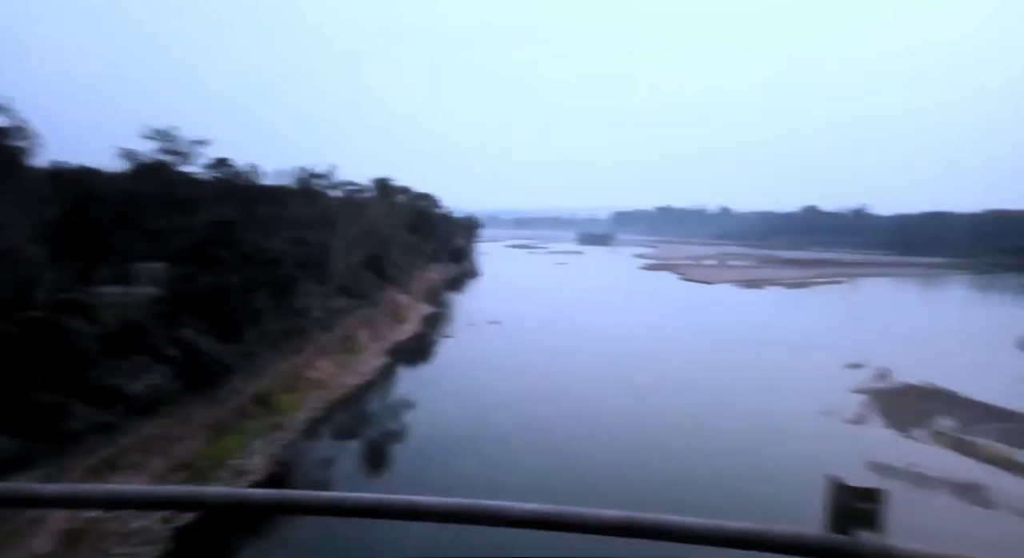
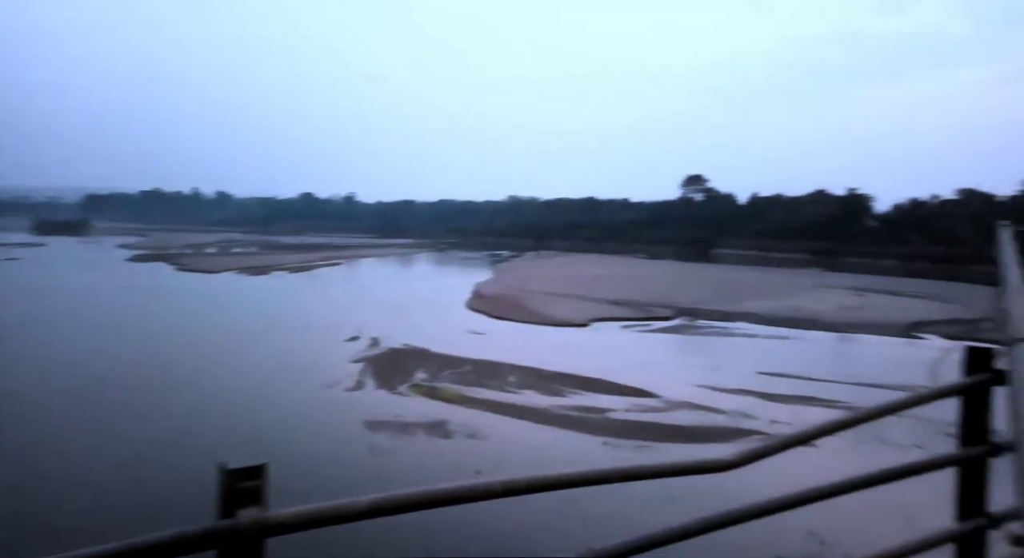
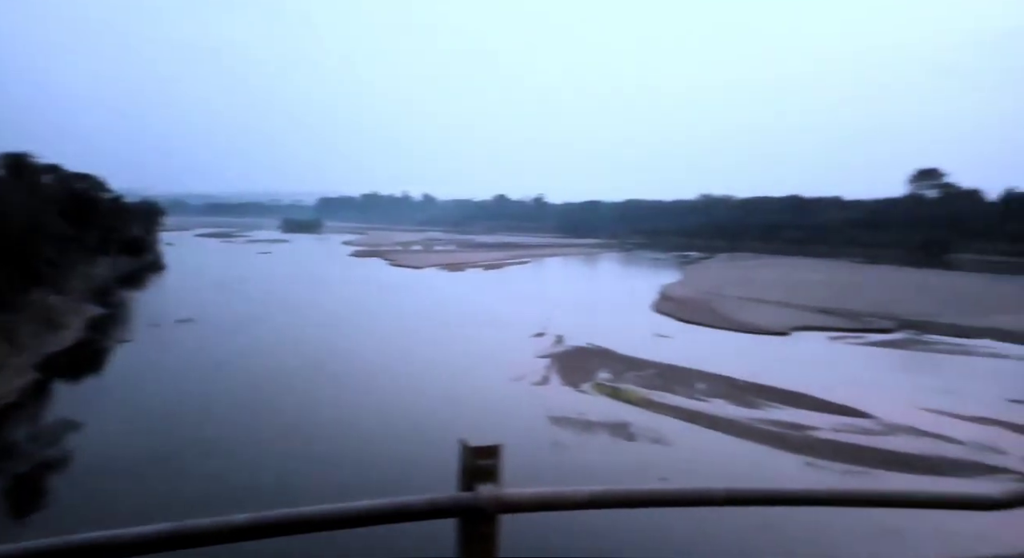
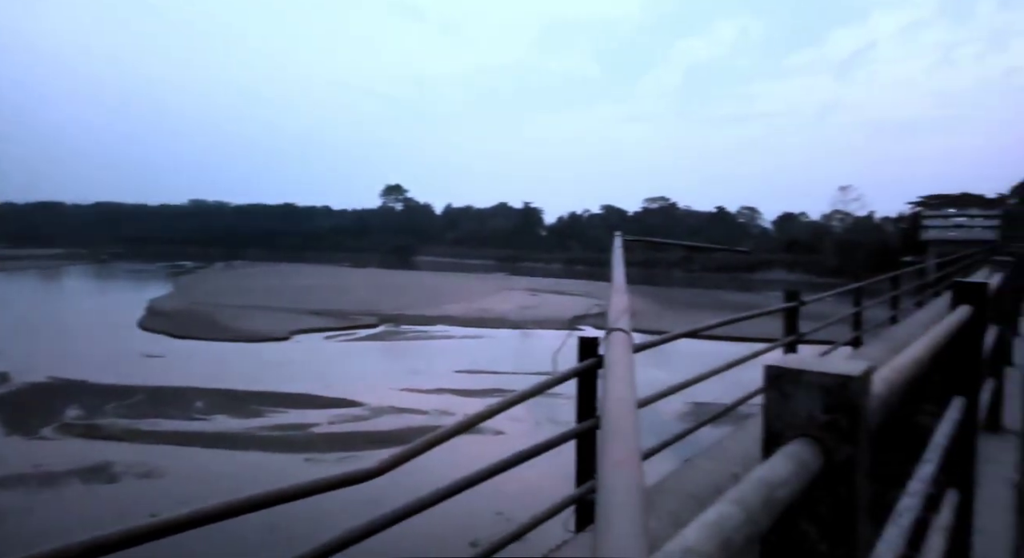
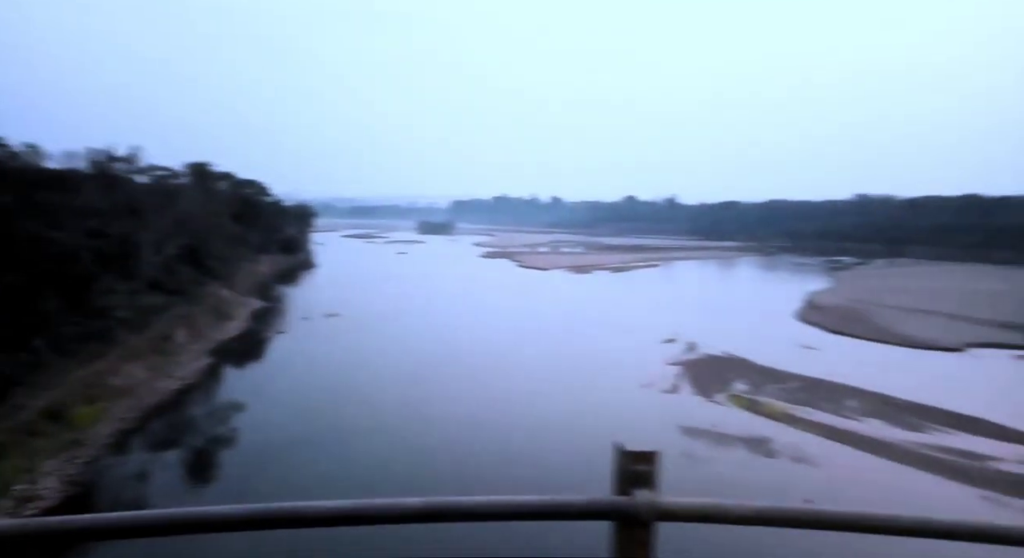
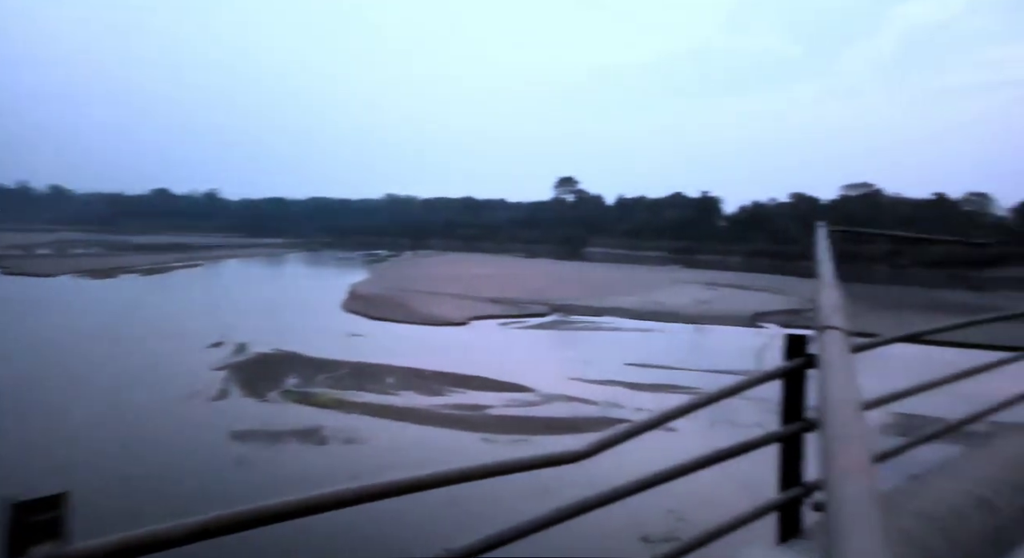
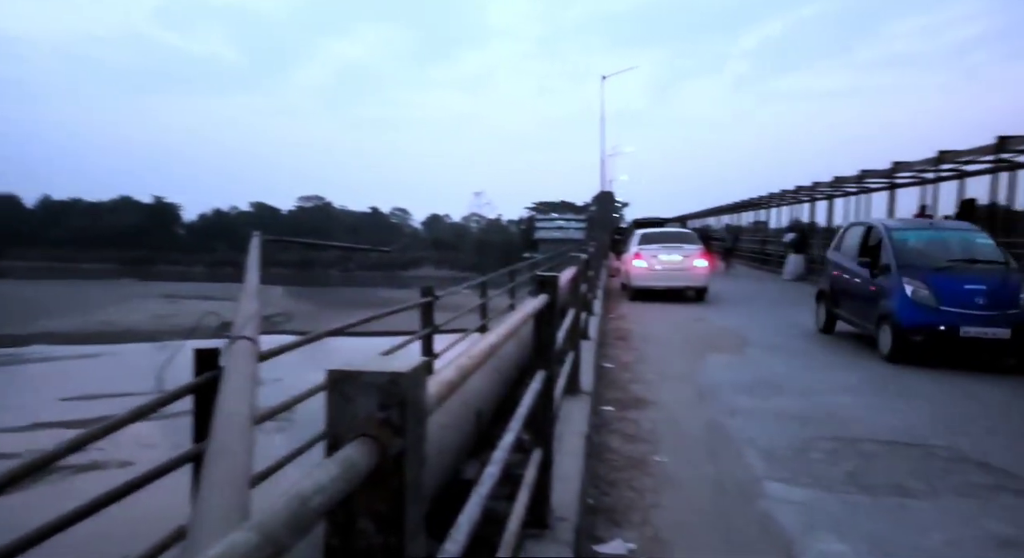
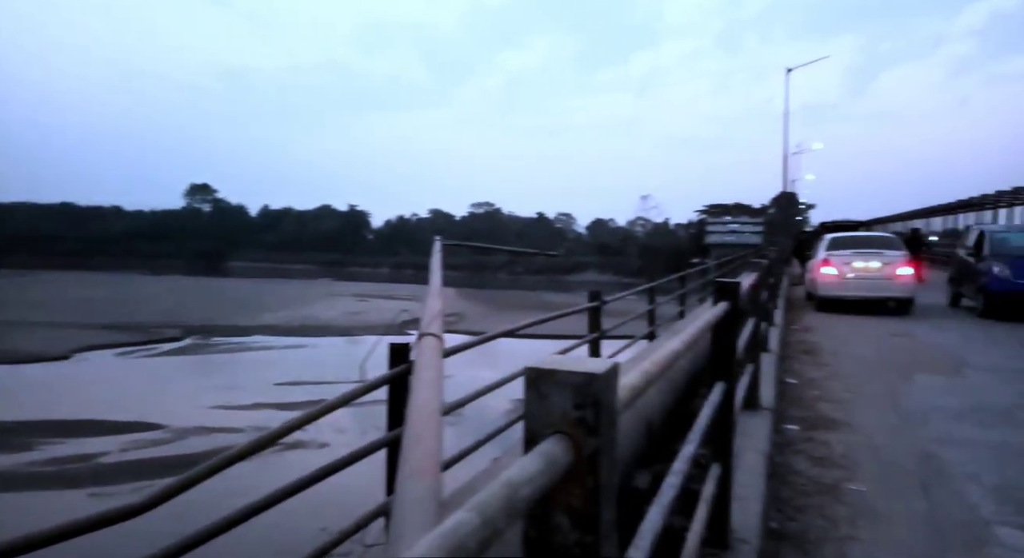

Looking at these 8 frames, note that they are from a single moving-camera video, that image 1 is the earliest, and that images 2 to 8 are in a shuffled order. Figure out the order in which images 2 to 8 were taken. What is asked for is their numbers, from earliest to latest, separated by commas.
5, 3, 2, 6, 4, 8, 7
